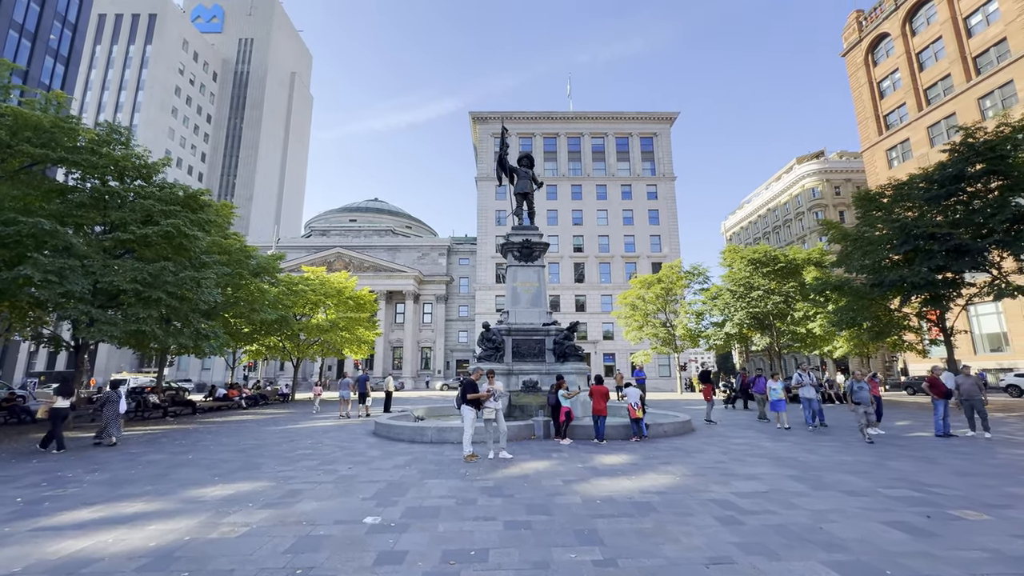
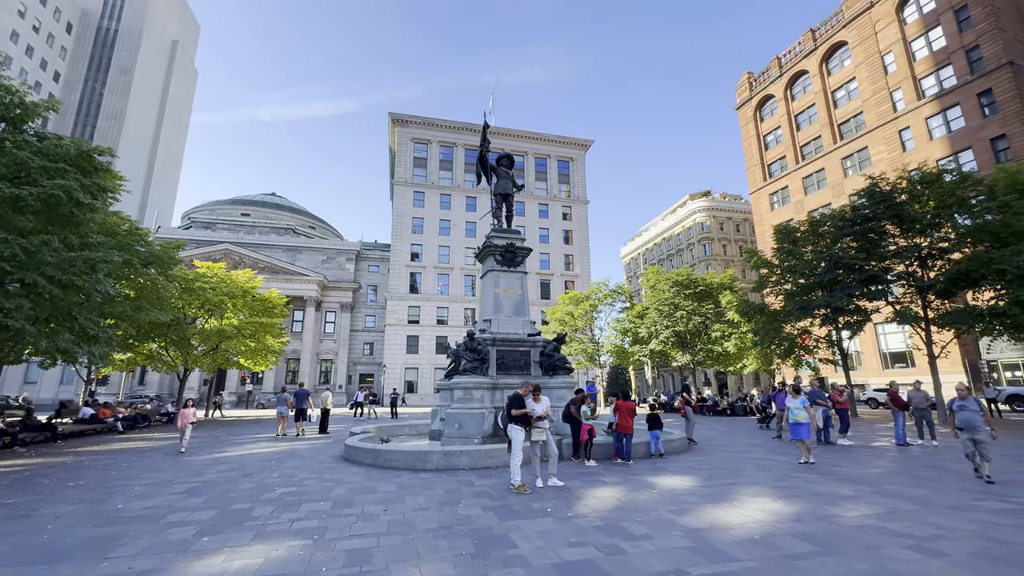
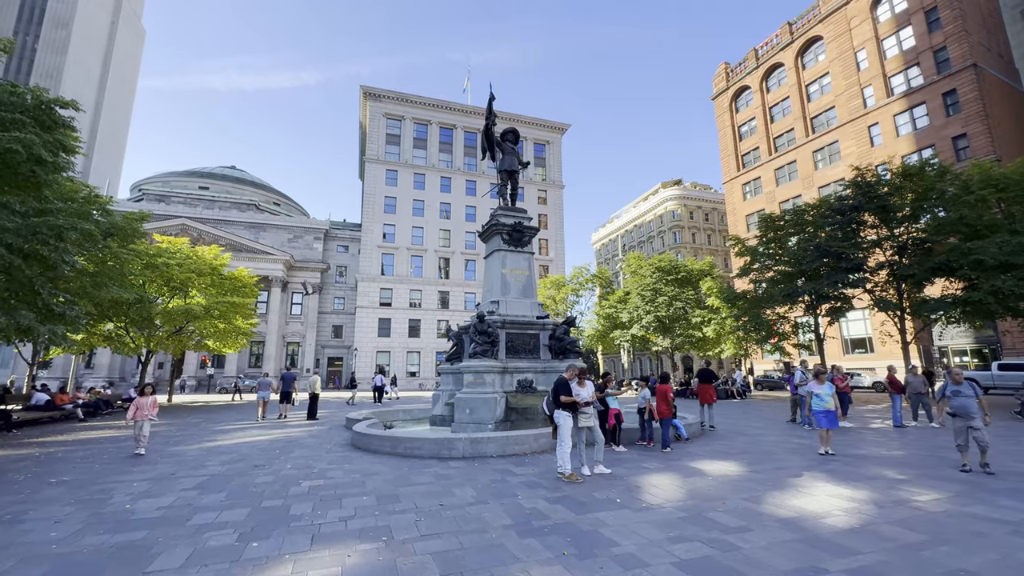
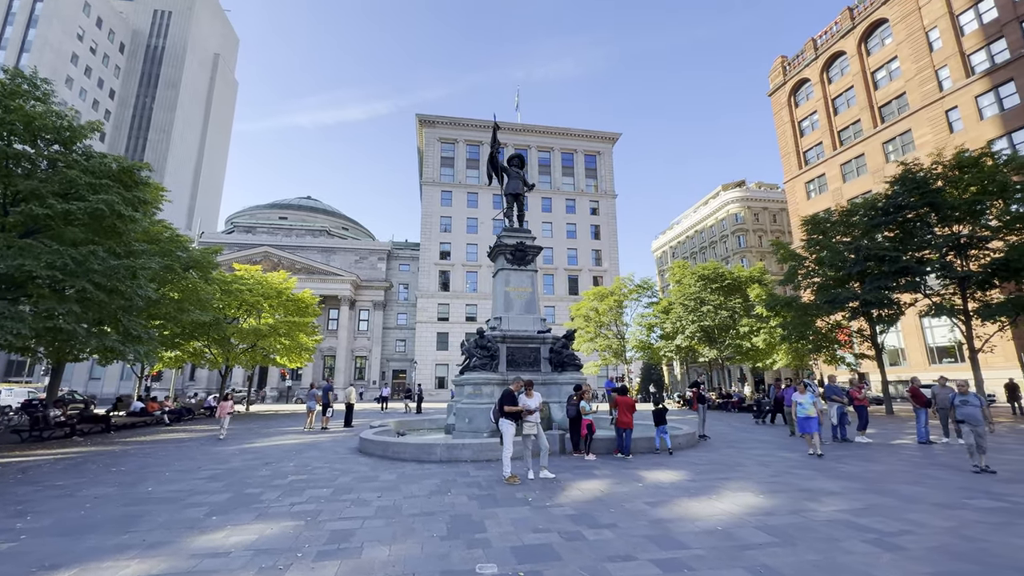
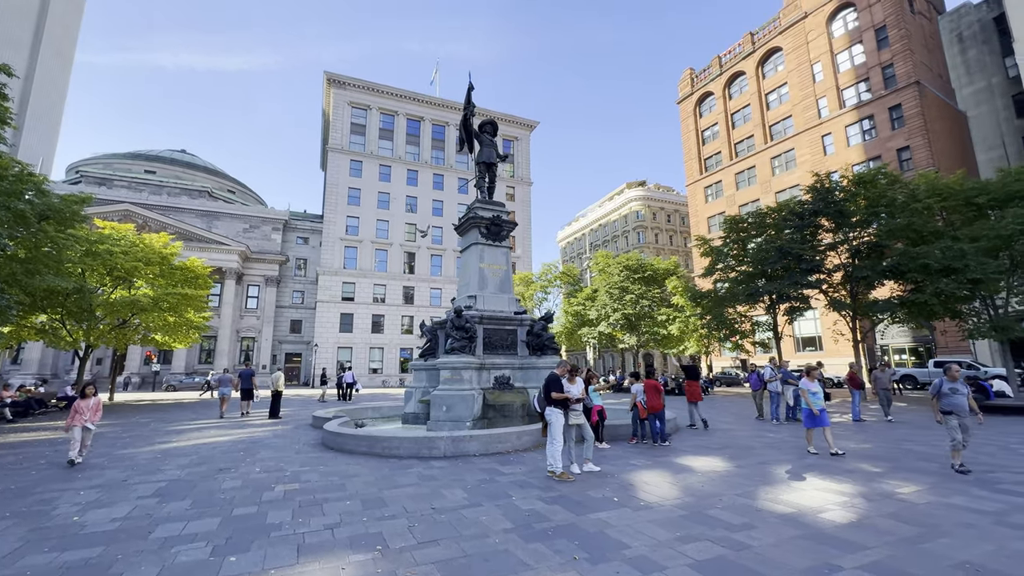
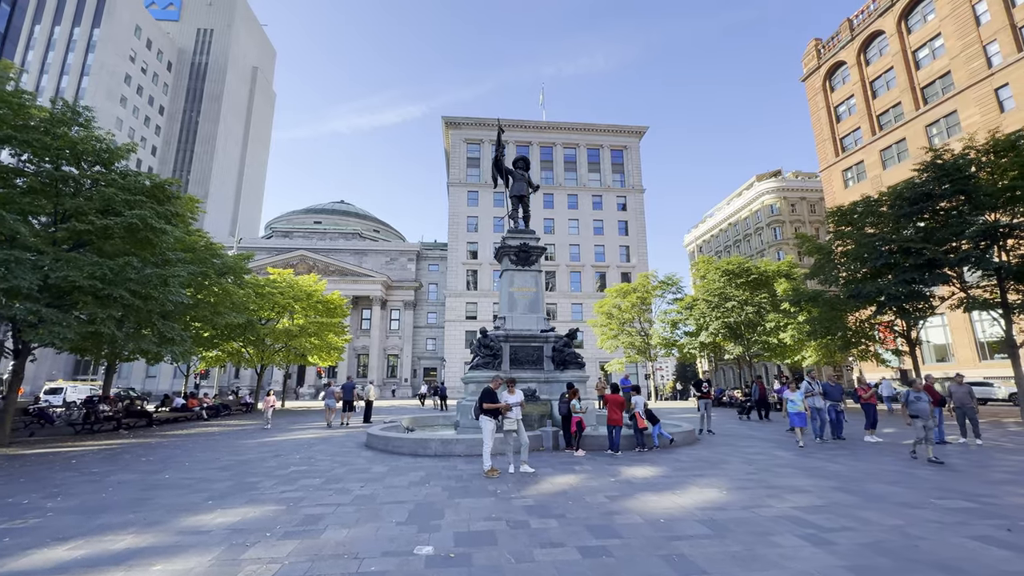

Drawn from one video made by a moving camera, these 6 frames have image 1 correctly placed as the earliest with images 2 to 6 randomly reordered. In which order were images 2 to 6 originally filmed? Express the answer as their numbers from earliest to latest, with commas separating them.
6, 4, 2, 3, 5
